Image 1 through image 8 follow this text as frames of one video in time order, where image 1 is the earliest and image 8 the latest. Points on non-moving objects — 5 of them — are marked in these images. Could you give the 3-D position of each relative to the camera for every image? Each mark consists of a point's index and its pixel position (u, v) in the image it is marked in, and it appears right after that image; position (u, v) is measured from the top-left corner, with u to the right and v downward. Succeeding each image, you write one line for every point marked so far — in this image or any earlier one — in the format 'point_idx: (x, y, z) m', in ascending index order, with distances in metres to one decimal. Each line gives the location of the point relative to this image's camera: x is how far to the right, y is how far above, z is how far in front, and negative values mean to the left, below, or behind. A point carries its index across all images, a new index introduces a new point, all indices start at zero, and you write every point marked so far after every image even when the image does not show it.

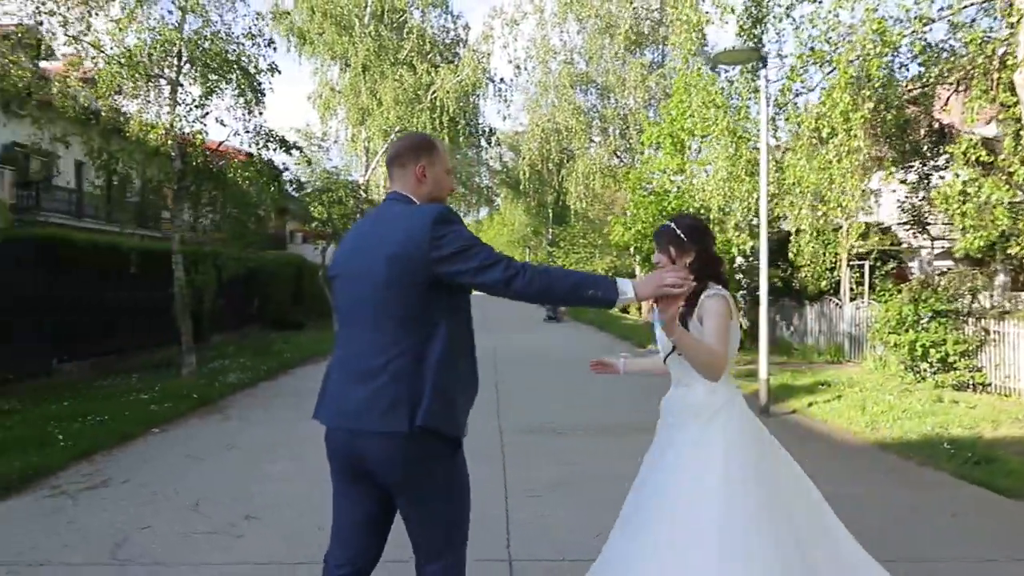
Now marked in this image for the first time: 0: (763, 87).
0: (+3.6, +2.9, +9.9) m
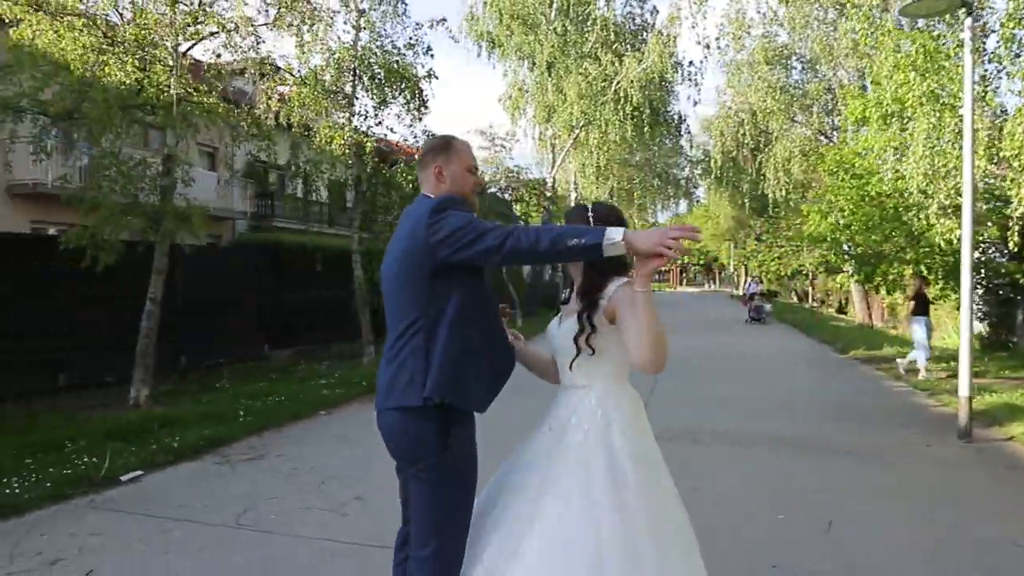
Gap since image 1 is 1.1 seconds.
0: (+5.4, +2.9, +8.1) m
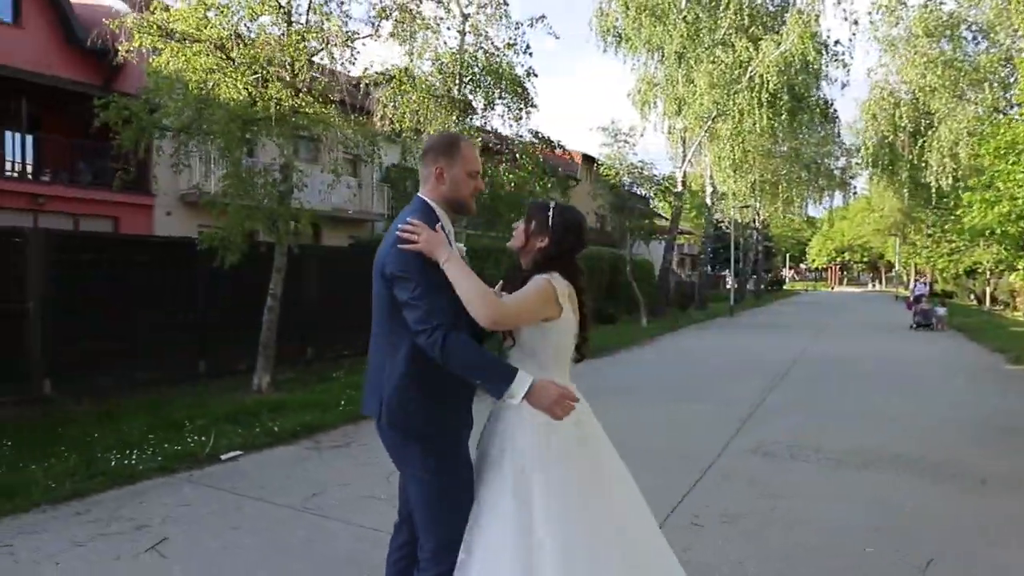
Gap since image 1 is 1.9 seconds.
0: (+6.2, +2.9, +6.6) m
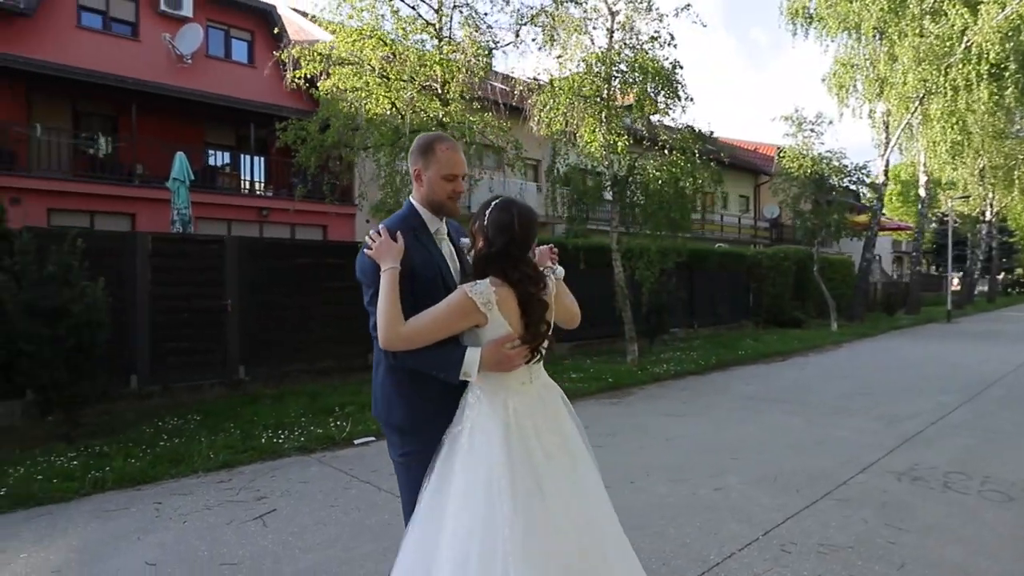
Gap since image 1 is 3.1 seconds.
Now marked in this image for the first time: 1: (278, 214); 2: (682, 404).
0: (+6.7, +2.8, +4.5) m
1: (-6.8, +2.2, +20.1) m
2: (+2.5, -1.8, +10.2) m
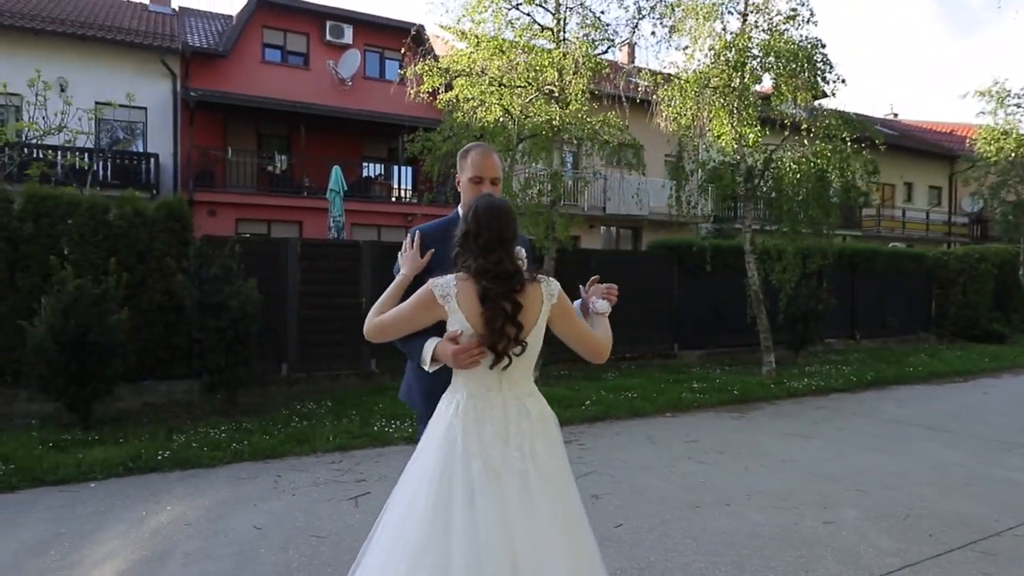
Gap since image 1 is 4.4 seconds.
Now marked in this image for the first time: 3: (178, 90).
0: (+6.7, +2.8, +2.8) m
1: (-2.4, +2.2, +21.3) m
2: (+4.0, -1.8, +9.3) m
3: (-9.0, +5.4, +18.8) m
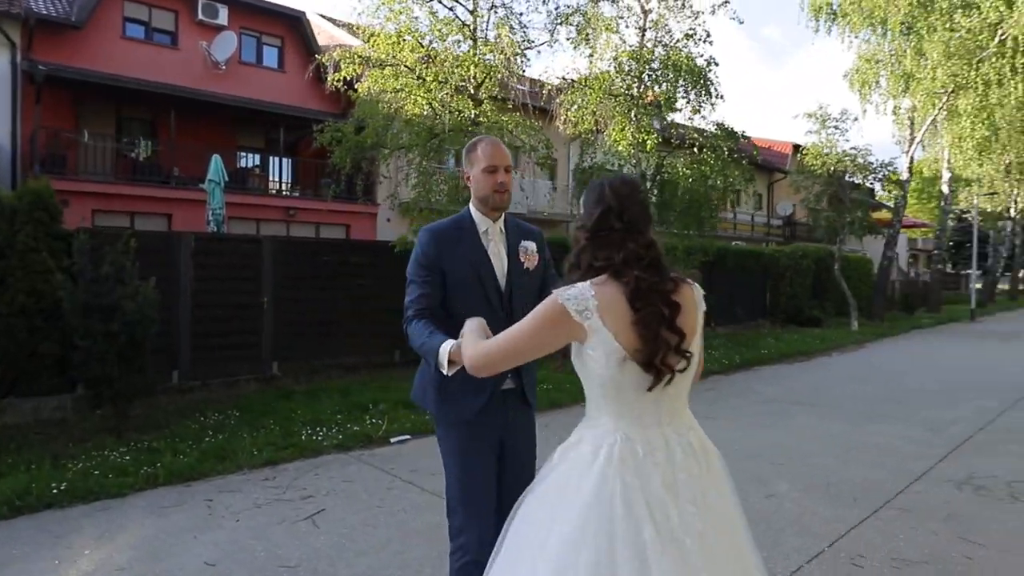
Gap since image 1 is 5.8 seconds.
0: (+7.0, +2.9, +4.4) m
1: (-6.1, +2.2, +20.3) m
2: (+3.0, -1.8, +10.2) m
3: (-11.9, +5.4, +16.4) m
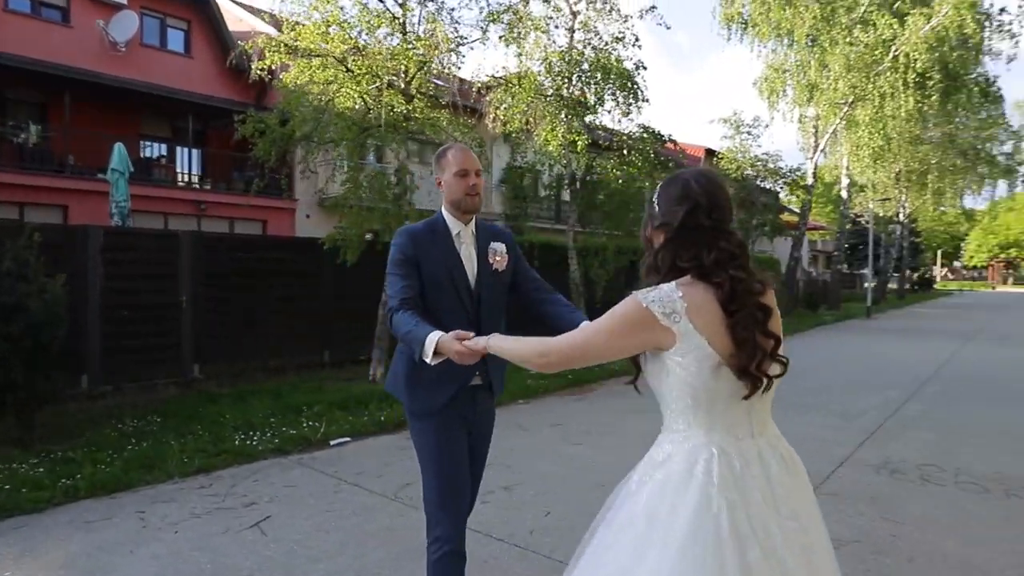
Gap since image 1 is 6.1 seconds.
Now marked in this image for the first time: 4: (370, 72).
0: (+6.9, +2.9, +5.3) m
1: (-8.4, +2.3, +19.3) m
2: (+2.0, -1.7, +10.5) m
3: (-13.6, +5.4, +14.5) m
4: (-2.1, +3.3, +10.4) m
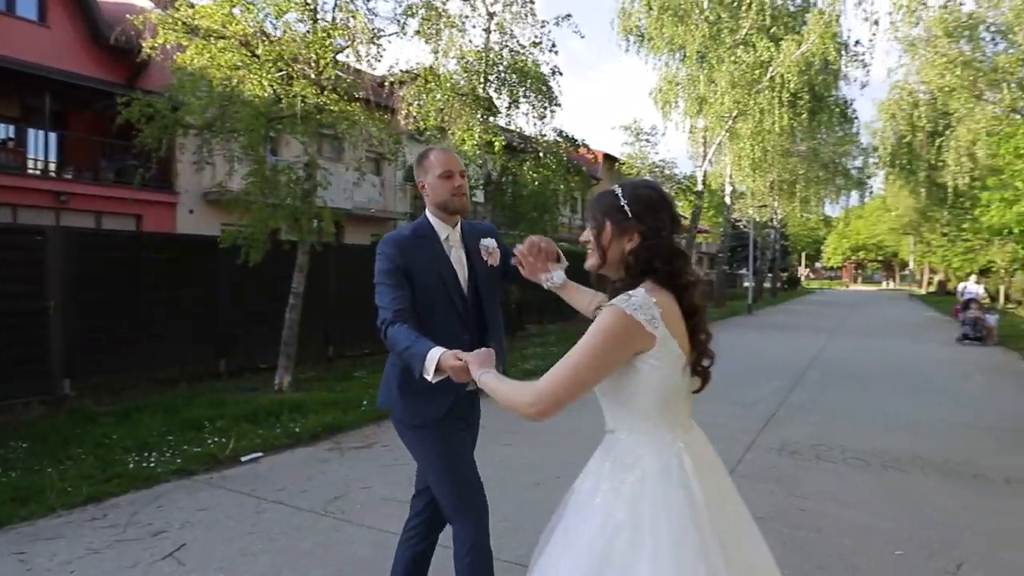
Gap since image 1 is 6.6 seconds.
0: (+6.5, +2.9, +6.3) m
1: (-11.0, +2.3, +17.3) m
2: (+0.7, -1.8, +10.6) m
3: (-15.3, +5.5, +11.7) m
4: (-3.2, +3.3, +9.7) m
